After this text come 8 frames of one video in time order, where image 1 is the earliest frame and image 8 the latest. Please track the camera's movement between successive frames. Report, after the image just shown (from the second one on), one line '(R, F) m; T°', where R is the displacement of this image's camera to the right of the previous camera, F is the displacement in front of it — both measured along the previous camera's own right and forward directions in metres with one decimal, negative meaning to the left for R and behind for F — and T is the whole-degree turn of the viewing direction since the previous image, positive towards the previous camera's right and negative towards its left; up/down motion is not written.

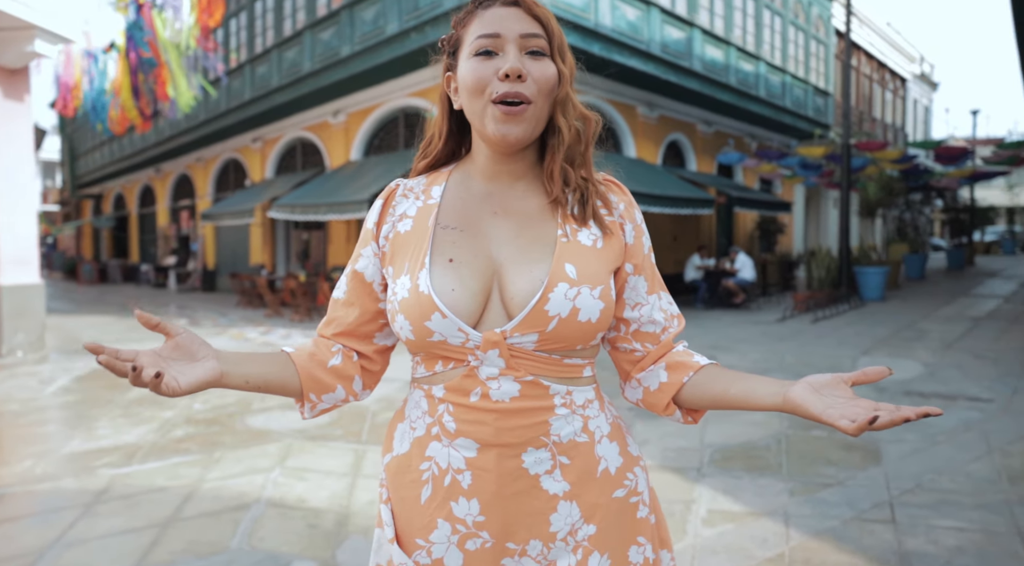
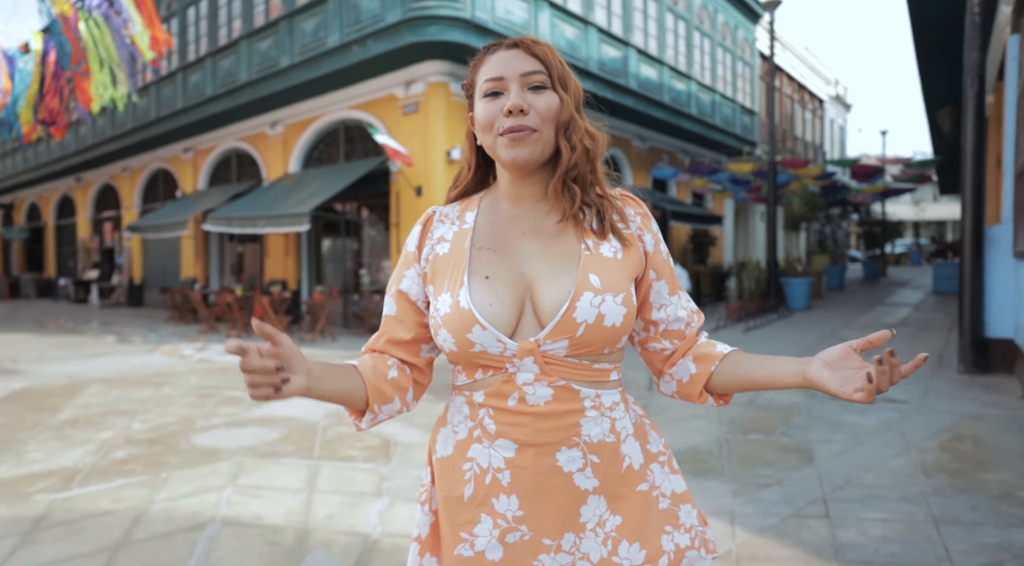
(-0.1, -0.1) m; +6°
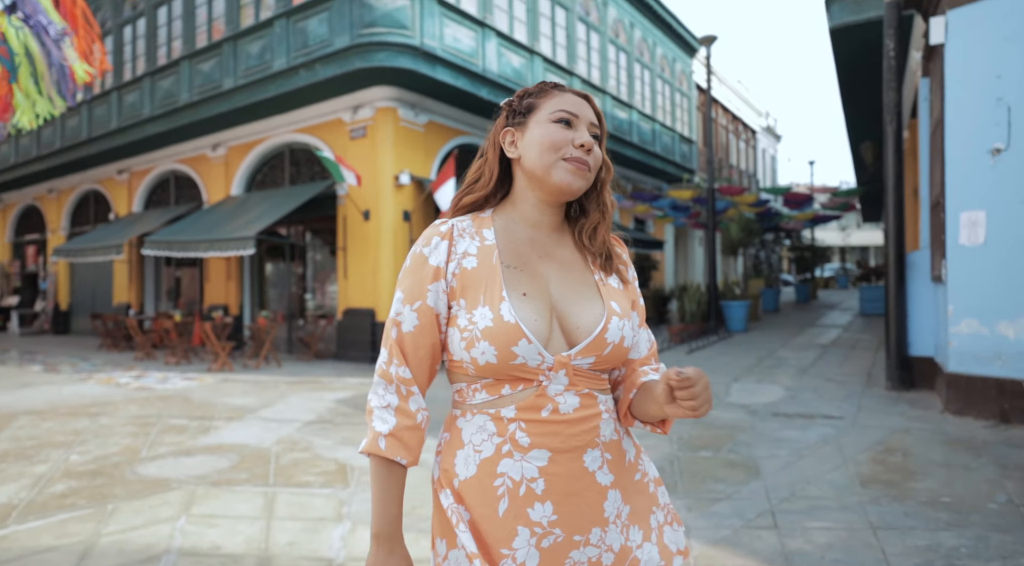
(-0.1, -0.1) m; +5°
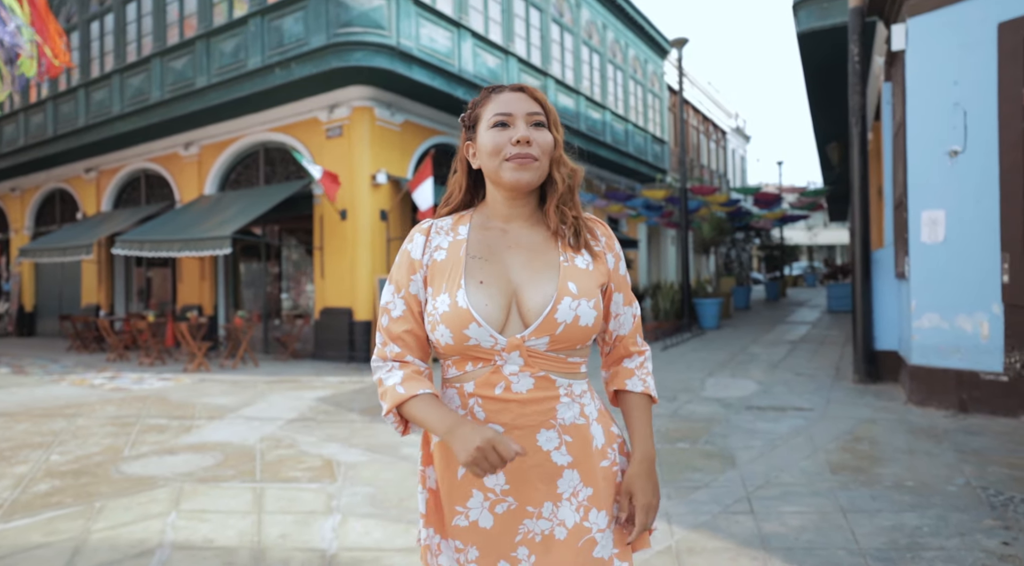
(-0.1, -0.1) m; +2°
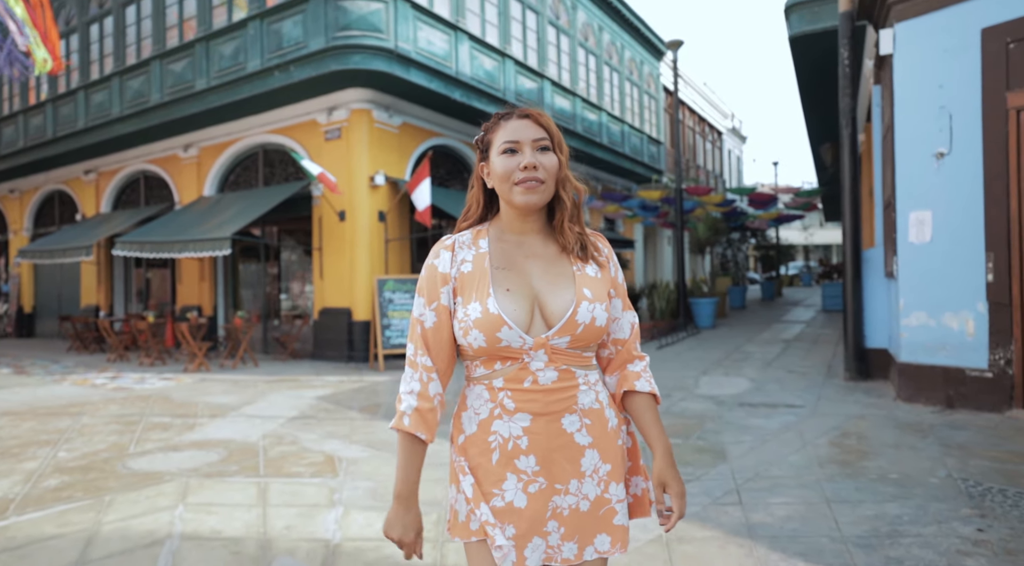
(0.0, -0.1) m; 0°
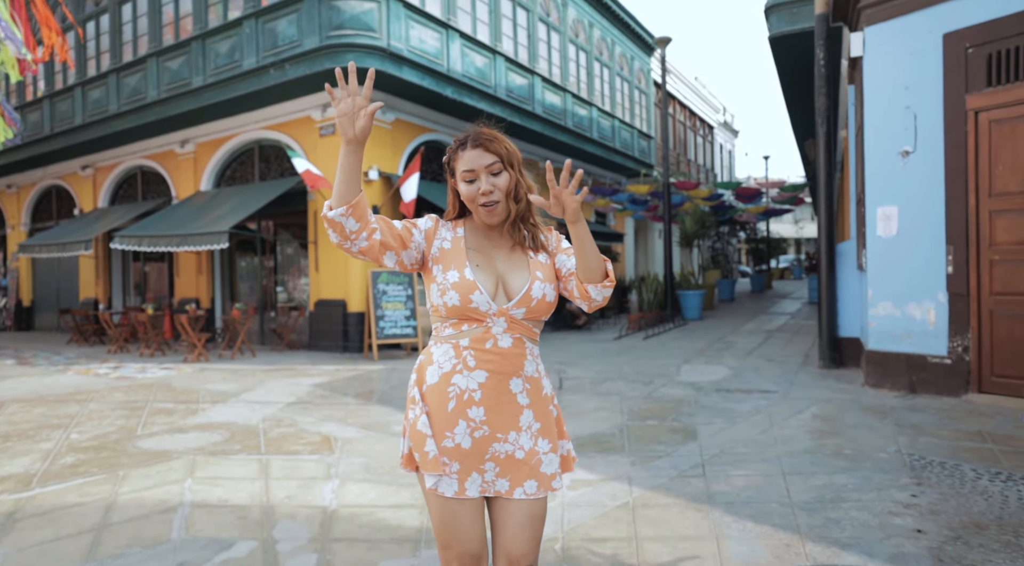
(+0.1, -0.3) m; 0°
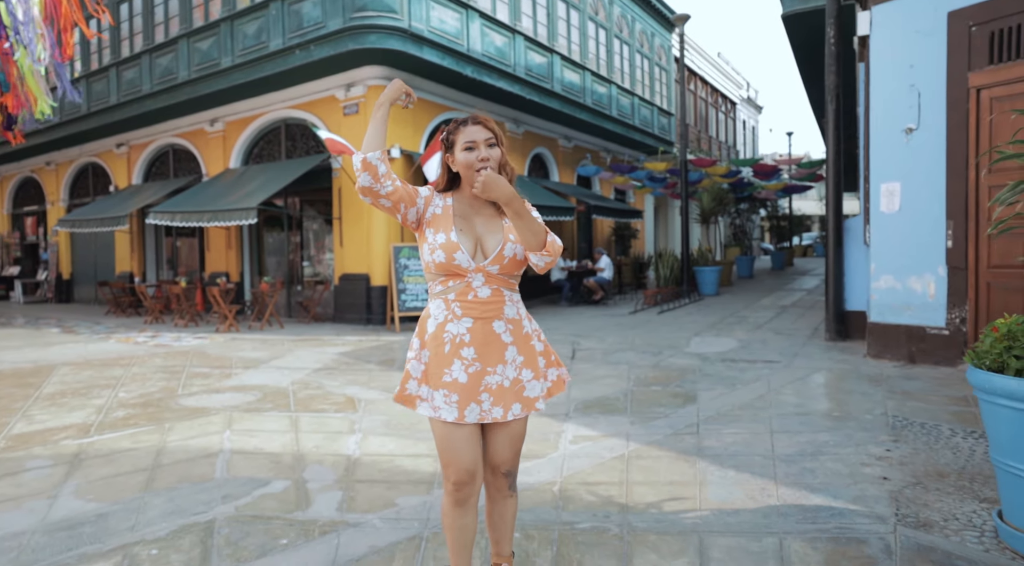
(+0.1, -0.3) m; -2°
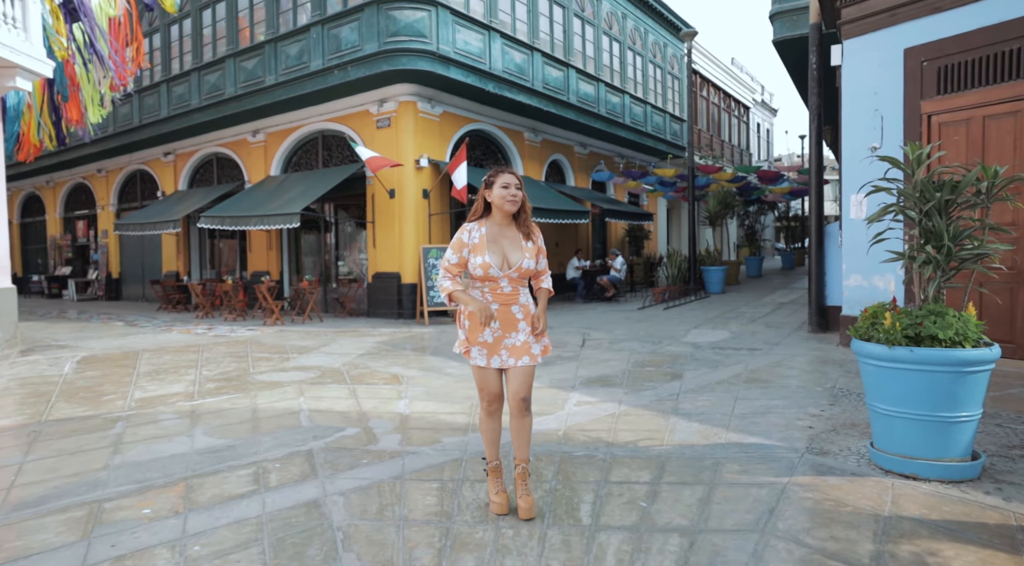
(0.0, -1.1) m; -2°
